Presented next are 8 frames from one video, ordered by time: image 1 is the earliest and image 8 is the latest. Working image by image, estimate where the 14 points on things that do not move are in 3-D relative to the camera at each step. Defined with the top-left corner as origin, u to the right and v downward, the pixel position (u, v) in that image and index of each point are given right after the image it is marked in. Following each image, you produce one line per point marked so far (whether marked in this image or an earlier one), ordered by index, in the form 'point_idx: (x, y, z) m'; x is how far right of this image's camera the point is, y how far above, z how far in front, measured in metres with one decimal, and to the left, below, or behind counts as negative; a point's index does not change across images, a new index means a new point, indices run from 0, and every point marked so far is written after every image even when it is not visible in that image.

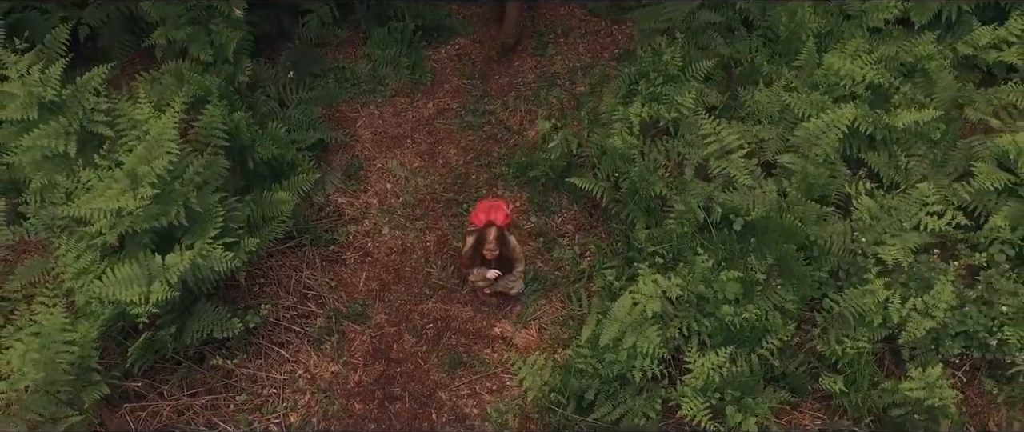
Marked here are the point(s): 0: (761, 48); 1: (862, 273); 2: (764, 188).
0: (+1.8, +1.2, +6.0) m
1: (+2.0, -0.4, +4.9) m
2: (+1.5, +0.1, +5.2) m
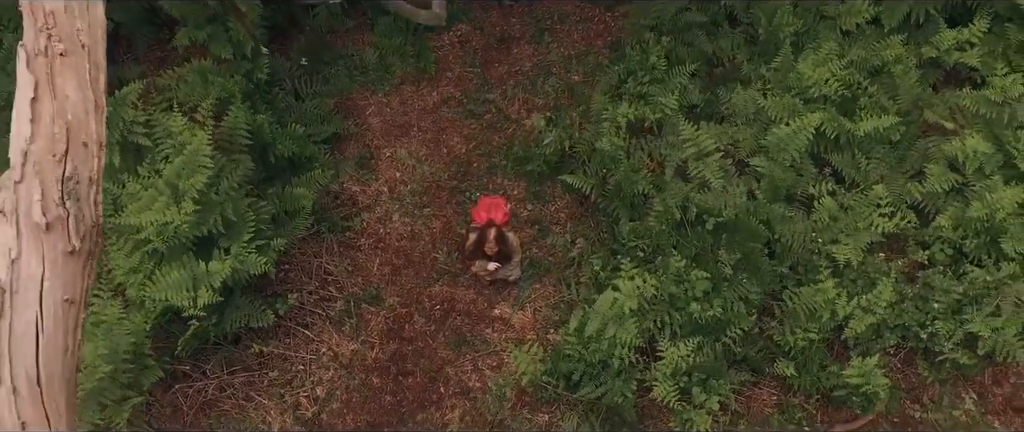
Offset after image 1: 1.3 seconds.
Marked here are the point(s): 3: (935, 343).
0: (+1.8, +1.3, +6.4) m
1: (+2.0, -0.4, +5.5) m
2: (+1.5, +0.1, +5.7) m
3: (+2.6, -0.8, +5.3) m
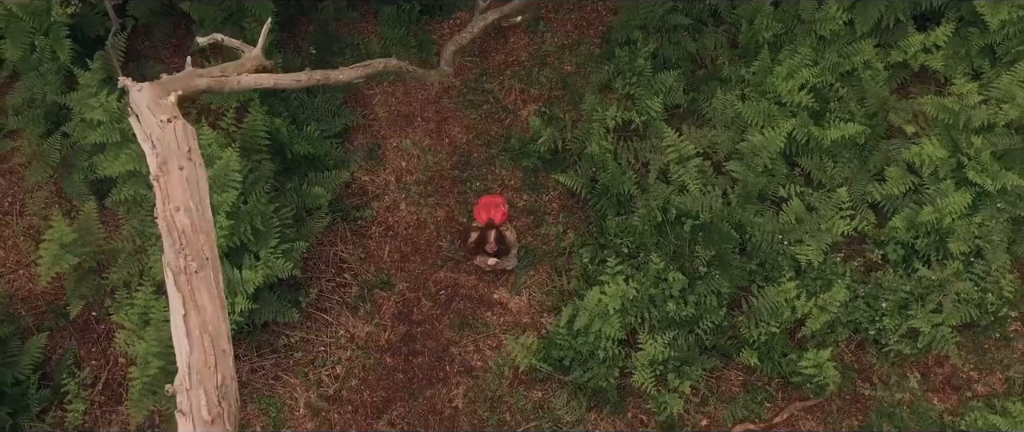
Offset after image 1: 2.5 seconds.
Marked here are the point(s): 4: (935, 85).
0: (+1.8, +1.4, +6.9) m
1: (+1.9, -0.4, +6.2) m
2: (+1.5, +0.2, +6.3) m
3: (+2.6, -0.9, +6.0) m
4: (+3.5, +1.1, +6.8) m
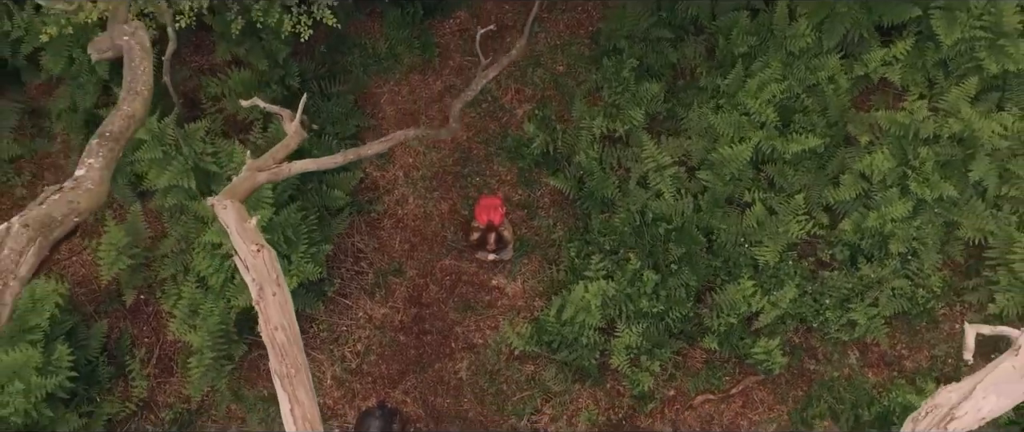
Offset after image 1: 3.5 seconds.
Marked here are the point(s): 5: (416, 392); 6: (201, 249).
0: (+1.8, +1.4, +7.6) m
1: (+1.9, -0.4, +7.1) m
2: (+1.4, +0.2, +7.2) m
3: (+2.6, -0.9, +7.0) m
4: (+3.5, +1.1, +7.5) m
5: (-0.8, -1.6, +7.5) m
6: (-2.6, -0.3, +7.1) m
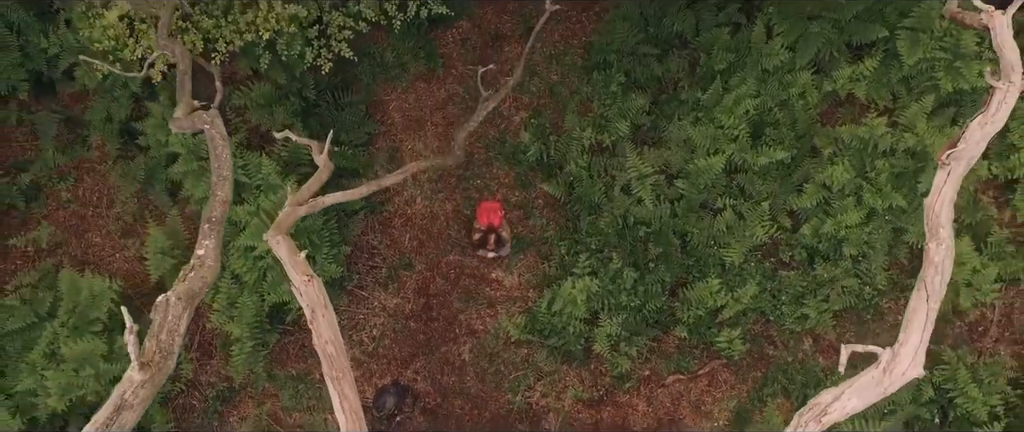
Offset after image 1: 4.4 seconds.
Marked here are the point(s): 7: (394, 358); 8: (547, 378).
0: (+1.7, +1.4, +8.4) m
1: (+1.9, -0.5, +8.1) m
2: (+1.4, +0.1, +8.1) m
3: (+2.6, -0.9, +8.0) m
4: (+3.5, +1.1, +8.4) m
5: (-0.9, -1.6, +8.5) m
6: (-2.6, -0.4, +8.1) m
7: (-1.2, -1.4, +8.6) m
8: (+0.4, -1.6, +8.3) m
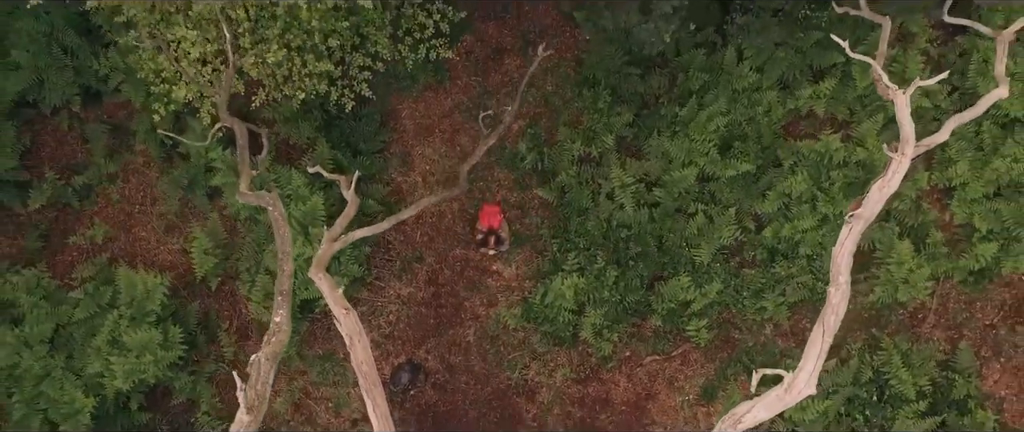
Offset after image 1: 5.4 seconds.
0: (+1.7, +1.4, +9.5) m
1: (+1.8, -0.5, +9.3) m
2: (+1.4, +0.1, +9.3) m
3: (+2.5, -1.0, +9.3) m
4: (+3.4, +1.1, +9.4) m
5: (-0.9, -1.6, +9.8) m
6: (-2.6, -0.4, +9.3) m
7: (-1.2, -1.4, +9.9) m
8: (+0.3, -1.6, +9.6) m
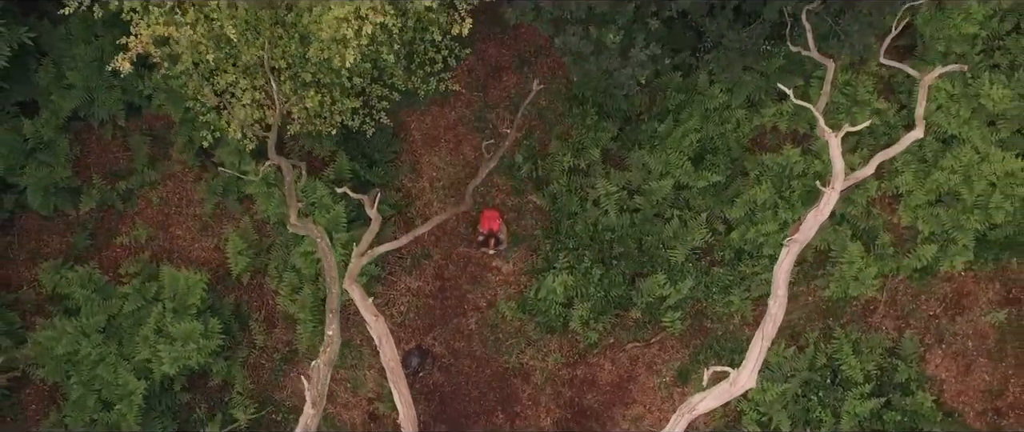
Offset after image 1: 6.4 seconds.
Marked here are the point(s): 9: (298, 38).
0: (+1.7, +1.4, +10.6) m
1: (+1.8, -0.6, +10.5) m
2: (+1.3, 0.0, +10.5) m
3: (+2.5, -1.0, +10.5) m
4: (+3.4, +1.0, +10.6) m
5: (-0.9, -1.6, +11.1) m
6: (-2.7, -0.5, +10.6) m
7: (-1.2, -1.5, +11.1) m
8: (+0.3, -1.7, +10.9) m
9: (-2.1, +1.8, +8.6) m
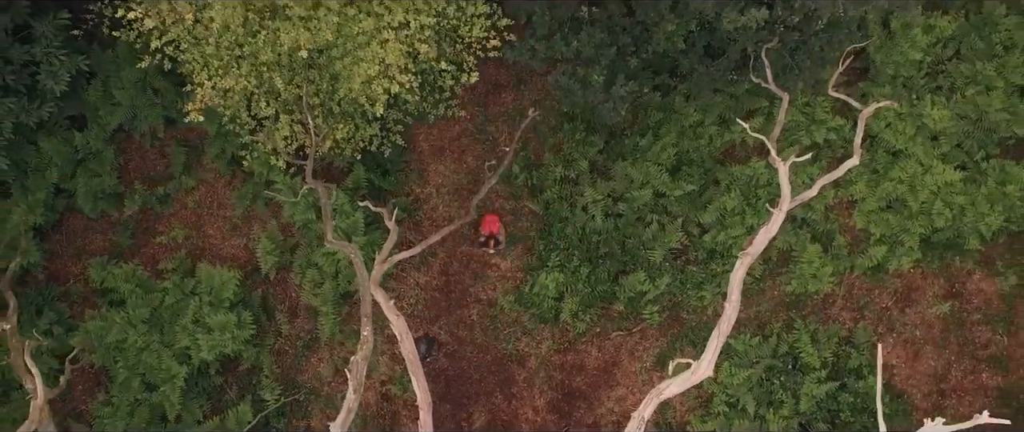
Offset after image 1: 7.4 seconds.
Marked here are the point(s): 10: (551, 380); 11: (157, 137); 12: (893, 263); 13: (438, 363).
0: (+1.6, +1.3, +12.0) m
1: (+1.8, -0.6, +11.9) m
2: (+1.3, 0.0, +11.8) m
3: (+2.5, -1.1, +11.9) m
4: (+3.4, +1.0, +12.0) m
5: (-1.0, -1.6, +12.5) m
6: (-2.7, -0.5, +11.9) m
7: (-1.3, -1.5, +12.5) m
8: (+0.3, -1.7, +12.3) m
9: (-2.2, +1.7, +9.9) m
10: (+0.6, -2.4, +12.4) m
11: (-5.2, +1.1, +12.4) m
12: (+5.4, -0.7, +11.8) m
13: (-1.1, -2.2, +12.5) m
